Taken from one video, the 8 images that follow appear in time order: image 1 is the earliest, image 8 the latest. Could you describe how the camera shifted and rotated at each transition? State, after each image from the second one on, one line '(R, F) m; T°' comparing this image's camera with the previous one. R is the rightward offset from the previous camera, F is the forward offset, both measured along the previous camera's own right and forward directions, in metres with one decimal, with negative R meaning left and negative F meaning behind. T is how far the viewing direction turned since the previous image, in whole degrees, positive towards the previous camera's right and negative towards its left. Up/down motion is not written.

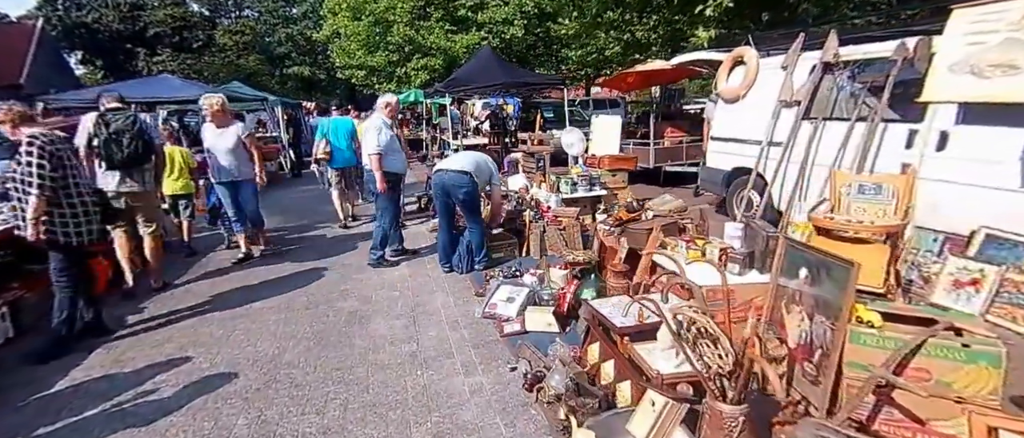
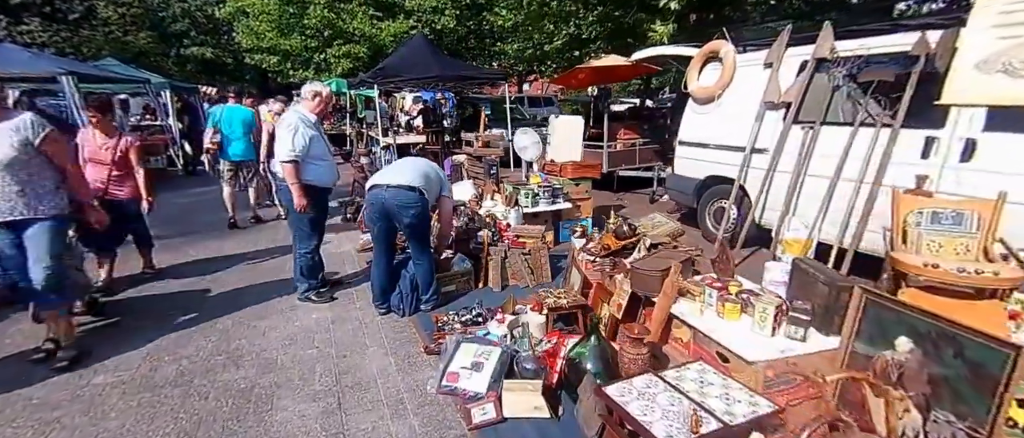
(-0.2, +1.0) m; +9°
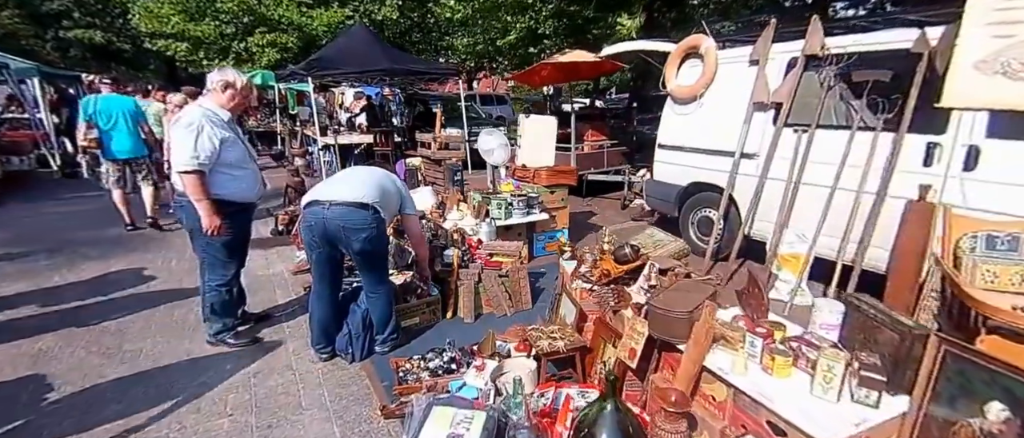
(-0.2, +0.6) m; +7°
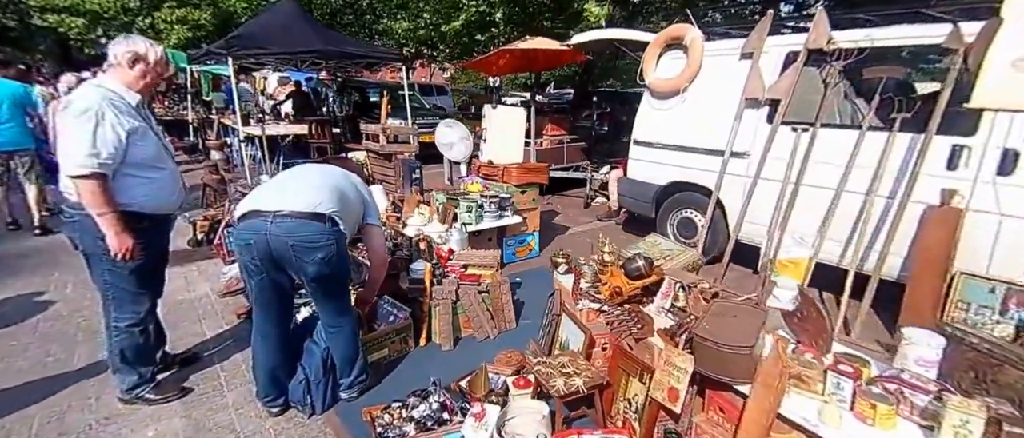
(-0.3, +0.5) m; +9°
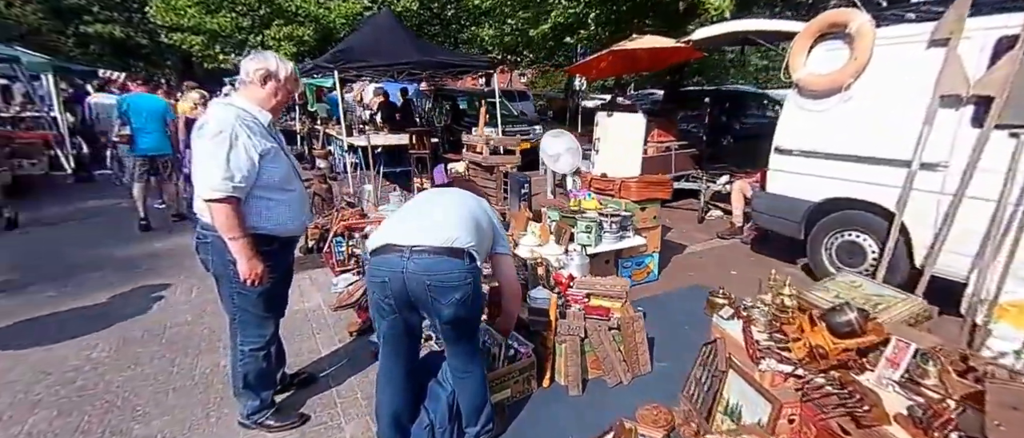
(-0.4, +0.4) m; -9°
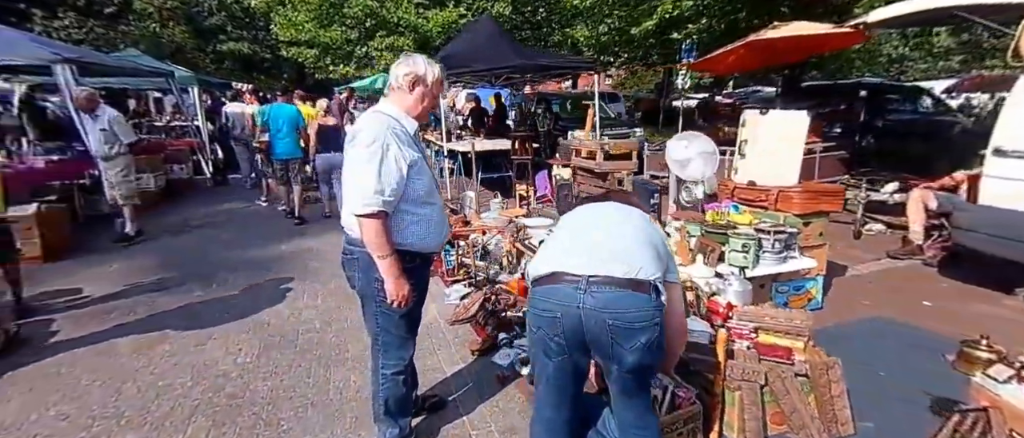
(-0.4, +0.3) m; -10°
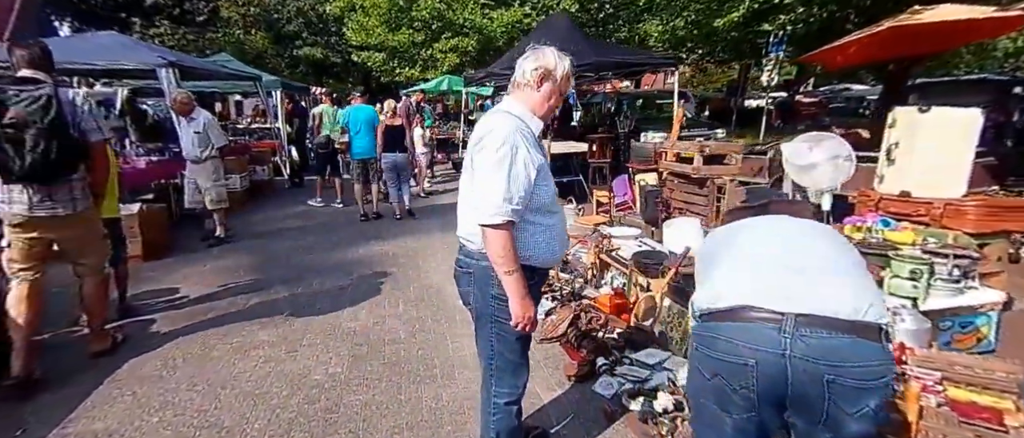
(-0.4, +0.3) m; -7°
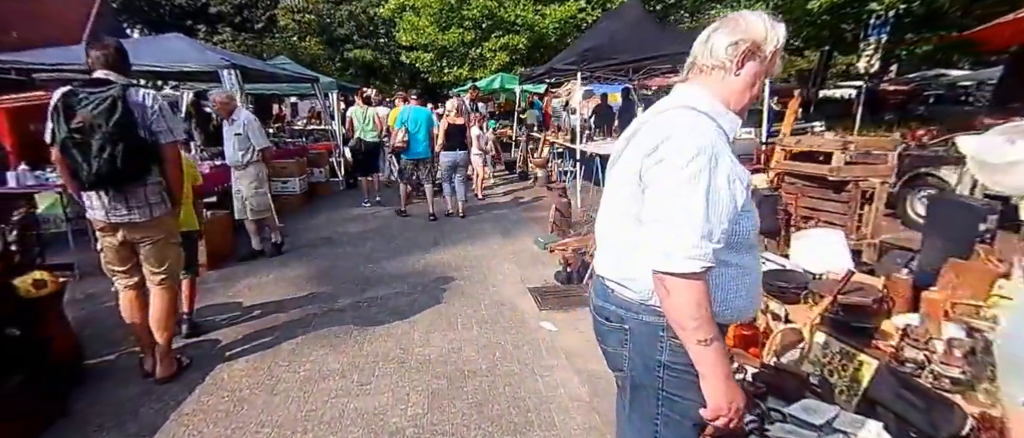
(-0.5, +0.5) m; -5°
